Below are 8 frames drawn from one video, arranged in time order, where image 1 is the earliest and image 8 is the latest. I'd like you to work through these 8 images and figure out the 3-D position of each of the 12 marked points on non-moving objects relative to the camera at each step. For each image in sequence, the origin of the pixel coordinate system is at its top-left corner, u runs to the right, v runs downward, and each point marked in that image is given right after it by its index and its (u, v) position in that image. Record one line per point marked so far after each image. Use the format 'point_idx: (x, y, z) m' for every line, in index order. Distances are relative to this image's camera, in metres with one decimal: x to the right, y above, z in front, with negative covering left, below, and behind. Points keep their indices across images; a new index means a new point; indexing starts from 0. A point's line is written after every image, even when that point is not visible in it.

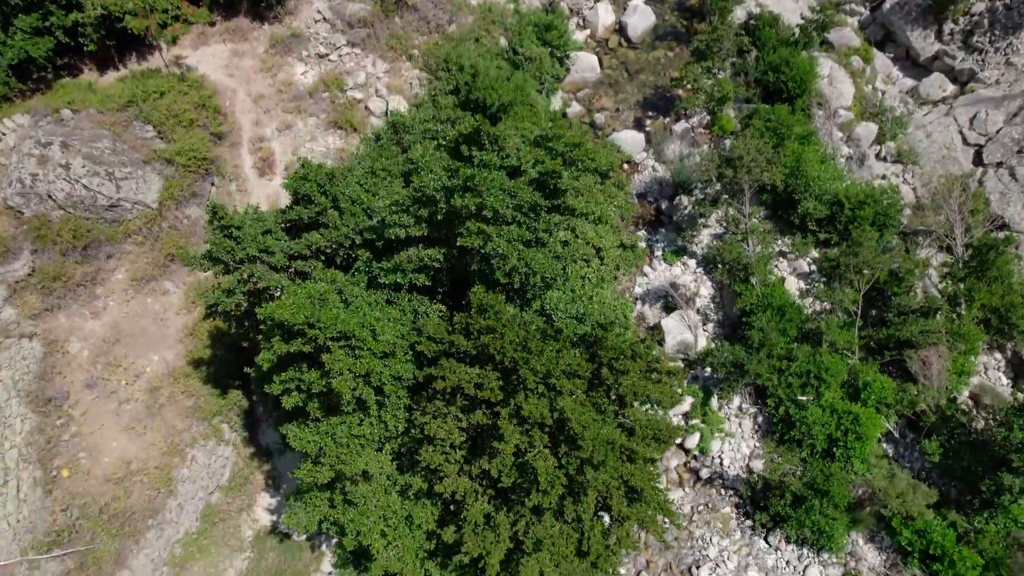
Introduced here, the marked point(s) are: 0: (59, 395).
0: (-11.6, -2.8, +16.7) m
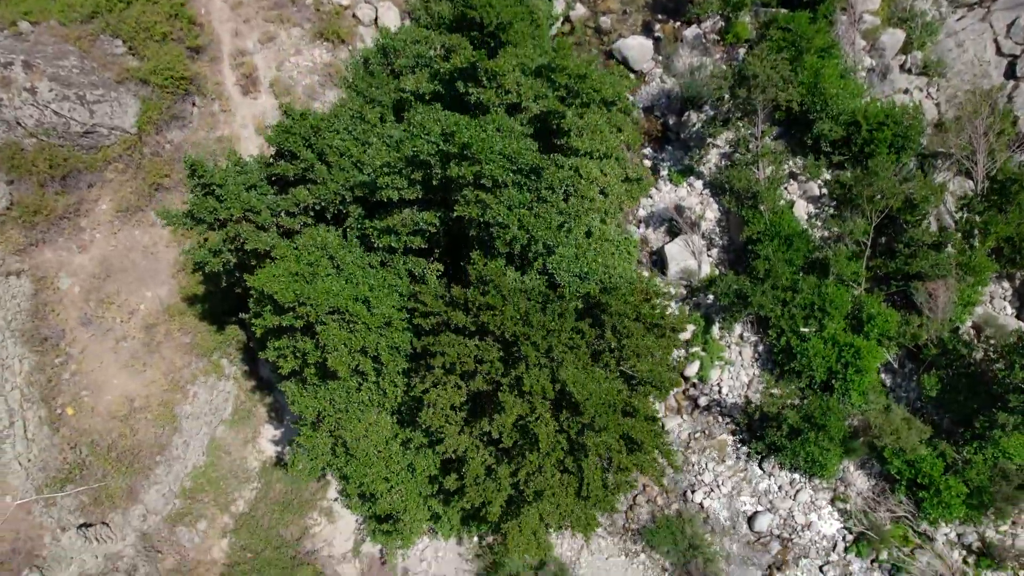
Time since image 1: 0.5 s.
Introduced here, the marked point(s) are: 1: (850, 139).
0: (-11.6, -1.2, +16.6) m
1: (+10.3, +4.6, +20.2) m
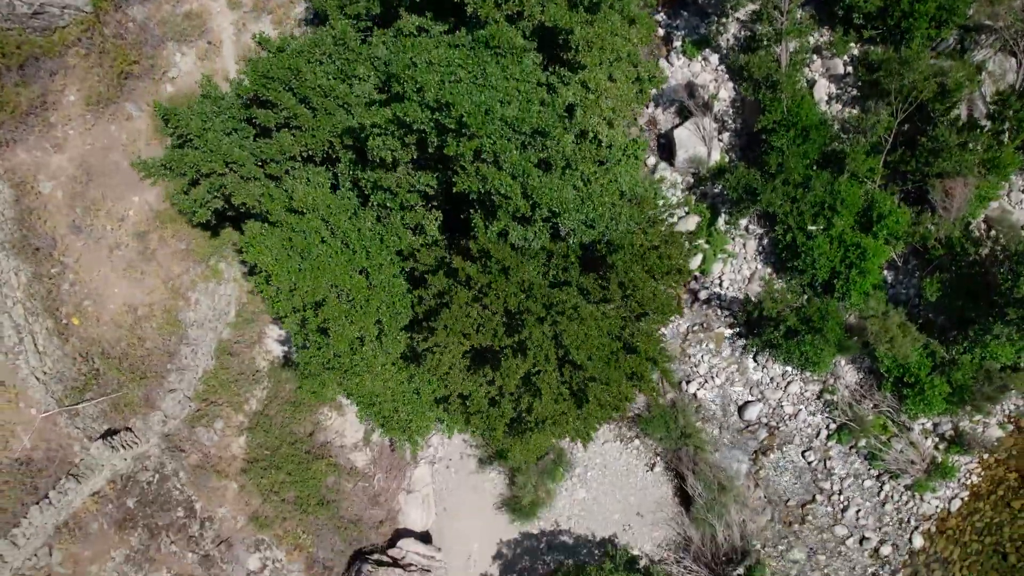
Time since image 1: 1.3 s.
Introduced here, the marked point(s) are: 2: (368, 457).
0: (-11.5, +1.1, +16.2) m
1: (+10.4, +7.7, +18.2) m
2: (-4.2, -4.9, +19.5) m
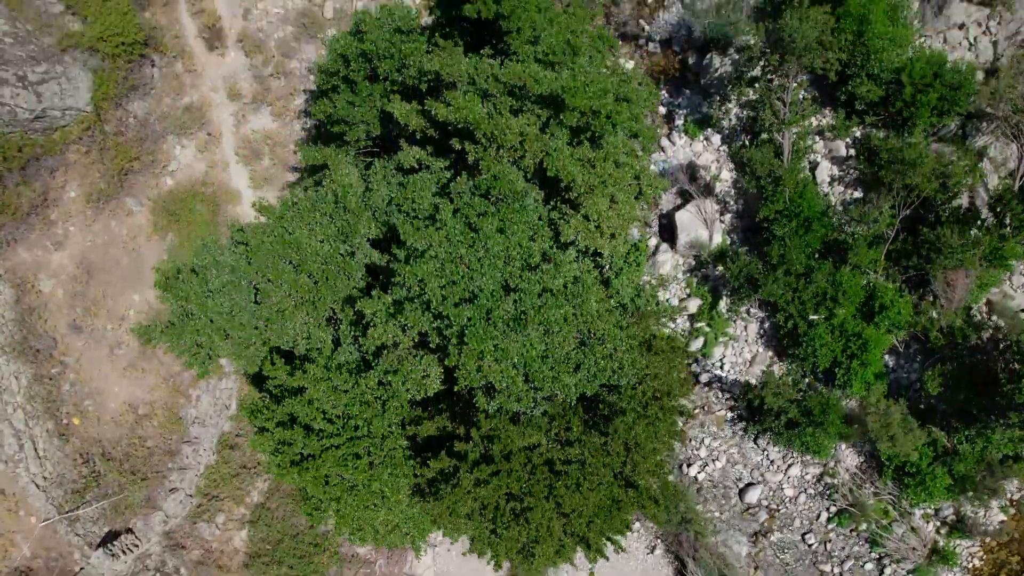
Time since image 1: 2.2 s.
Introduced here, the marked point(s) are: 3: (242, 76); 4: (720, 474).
0: (-11.5, -1.4, +16.2) m
1: (+10.4, +5.2, +18.1) m
2: (-4.2, -7.3, +19.5) m
3: (-7.1, +5.6, +17.4) m
4: (+6.2, -5.6, +19.6) m
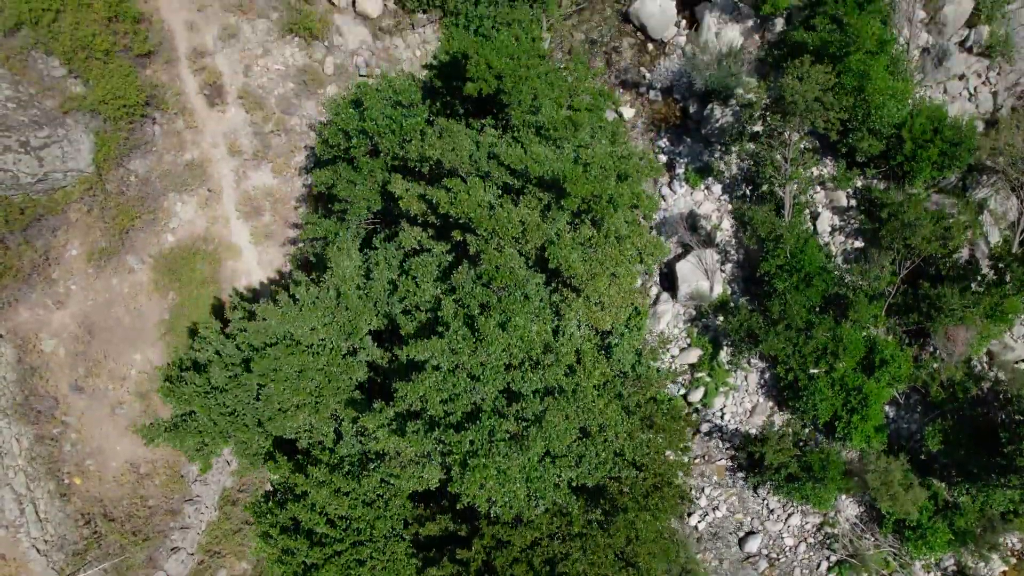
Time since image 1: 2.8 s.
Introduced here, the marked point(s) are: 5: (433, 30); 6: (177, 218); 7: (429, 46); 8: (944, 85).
0: (-11.5, -2.9, +16.2) m
1: (+10.4, +3.7, +18.1) m
2: (-4.2, -8.8, +19.5) m
3: (-7.1, +4.1, +17.4) m
4: (+6.3, -7.0, +19.7) m
5: (-2.2, +7.2, +18.2) m
6: (-8.8, +1.9, +17.3) m
7: (-2.3, +6.8, +18.2) m
8: (+12.7, +6.0, +19.2) m
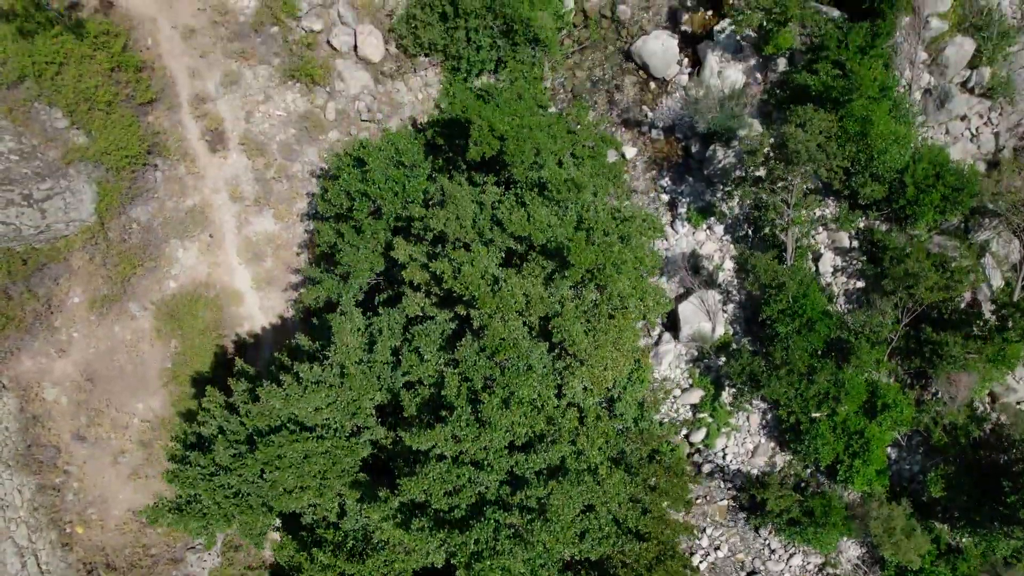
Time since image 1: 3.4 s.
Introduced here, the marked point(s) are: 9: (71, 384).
0: (-11.4, -4.1, +16.2) m
1: (+10.4, +2.5, +18.1) m
2: (-4.1, -10.0, +19.5) m
3: (-7.1, +2.9, +17.4) m
4: (+6.3, -8.2, +19.7) m
5: (-2.2, +6.0, +18.2) m
6: (-8.8, +0.6, +17.3) m
7: (-2.3, +5.6, +18.2) m
8: (+12.7, +4.8, +19.2) m
9: (-11.1, -2.4, +16.5) m
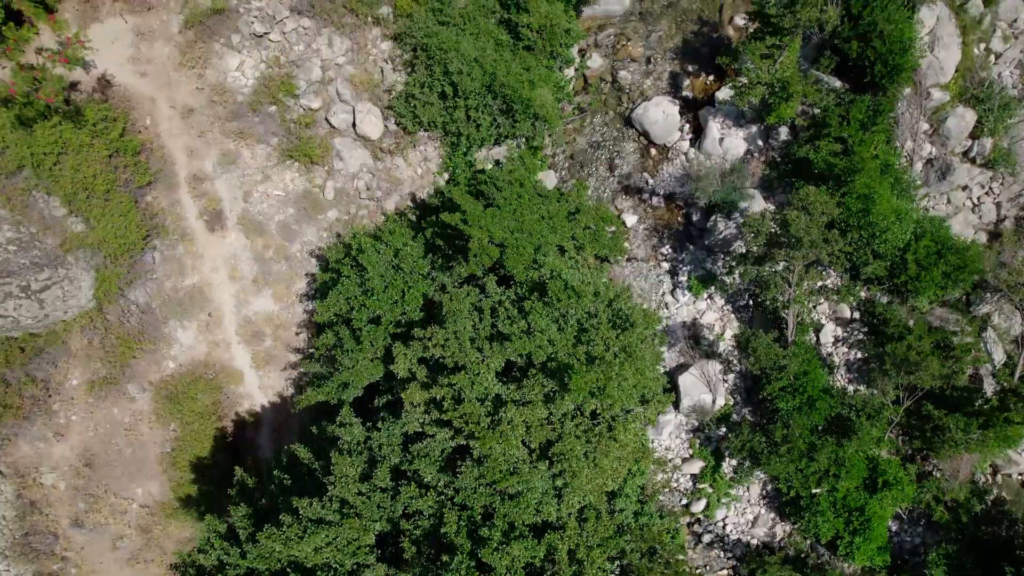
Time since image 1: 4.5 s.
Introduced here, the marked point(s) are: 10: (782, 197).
0: (-11.4, -6.2, +16.1) m
1: (+10.4, +0.5, +18.1) m
2: (-4.1, -12.1, +19.5) m
3: (-7.1, +0.8, +17.3) m
4: (+6.3, -10.3, +19.7) m
5: (-2.2, +3.9, +18.1) m
6: (-8.8, -1.5, +17.2) m
7: (-2.3, +3.5, +18.1) m
8: (+12.7, +2.7, +19.2) m
9: (-11.1, -4.6, +16.5) m
10: (+7.8, +2.7, +19.1) m
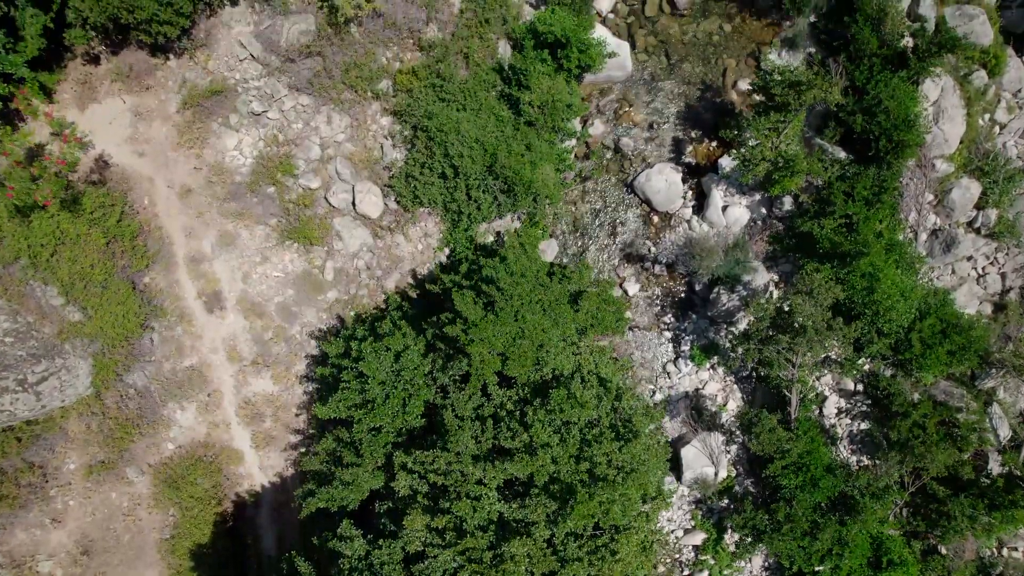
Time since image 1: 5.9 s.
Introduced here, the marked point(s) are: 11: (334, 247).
0: (-11.4, -8.4, +16.0) m
1: (+10.5, -1.6, +17.9) m
2: (-4.1, -14.2, +19.4) m
3: (-7.0, -1.3, +17.2) m
4: (+6.4, -12.4, +19.5) m
5: (-2.2, +1.8, +17.9) m
6: (-8.7, -3.6, +17.1) m
7: (-2.2, +1.3, +18.0) m
8: (+12.7, +0.6, +19.0) m
9: (-11.1, -6.7, +16.3) m
10: (+7.9, +0.6, +18.9) m
11: (-4.7, +1.2, +17.4) m
